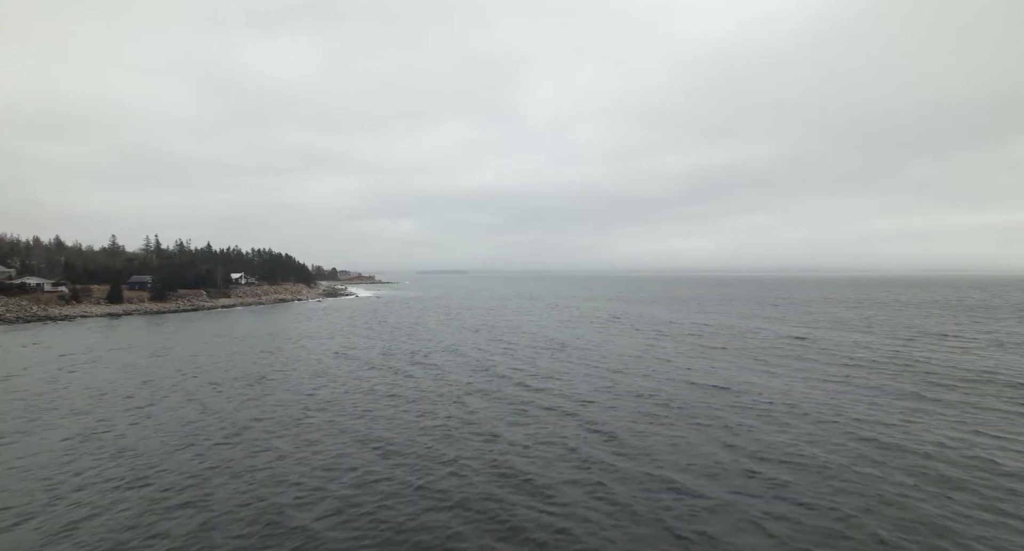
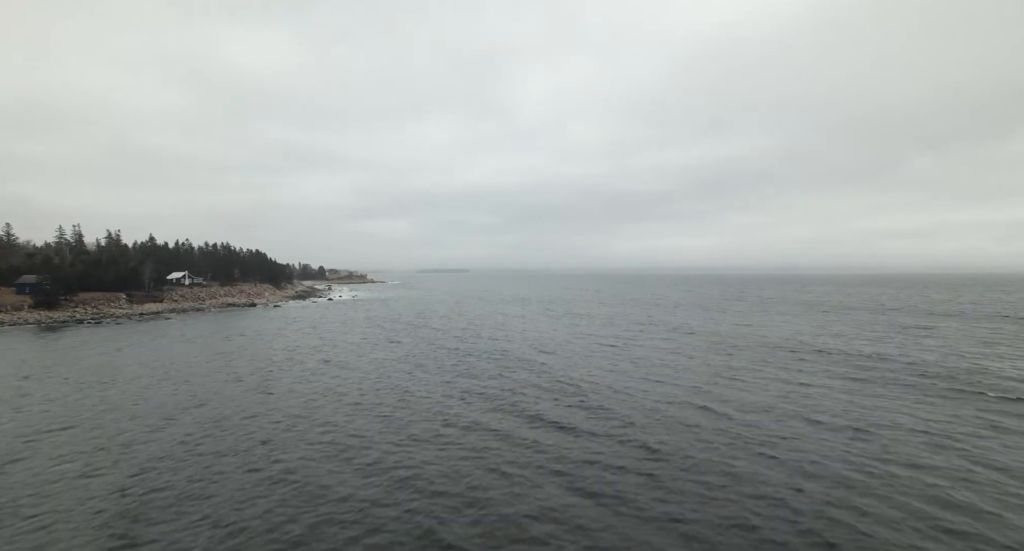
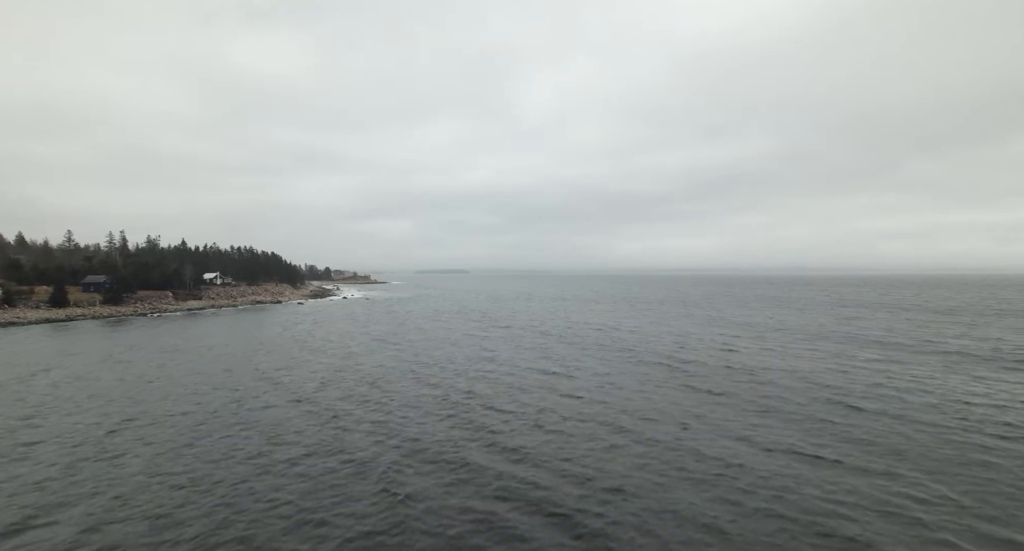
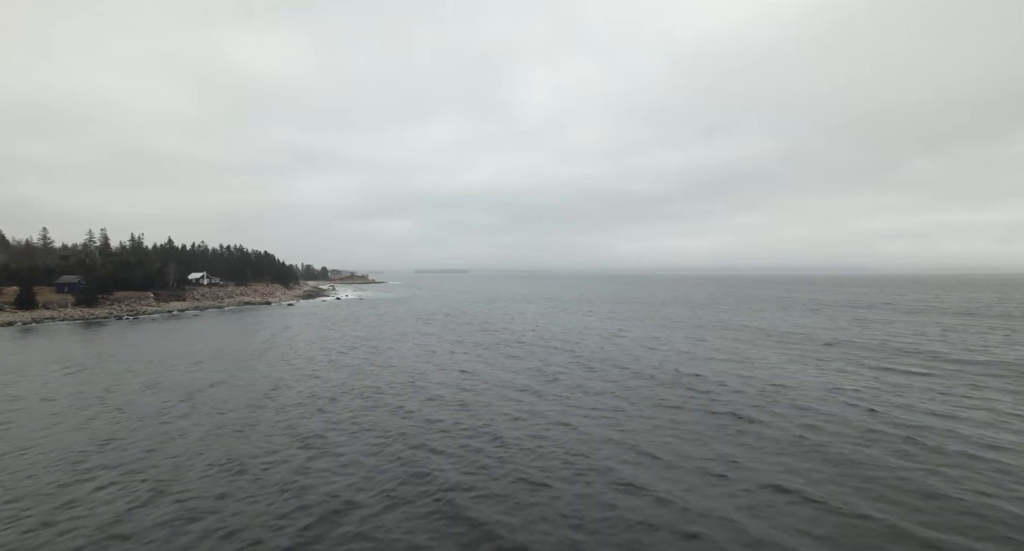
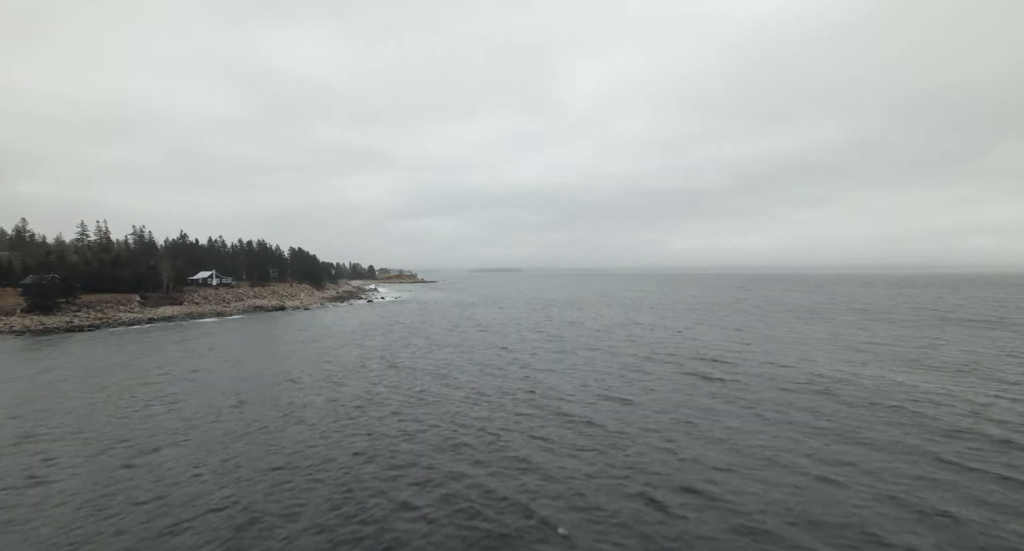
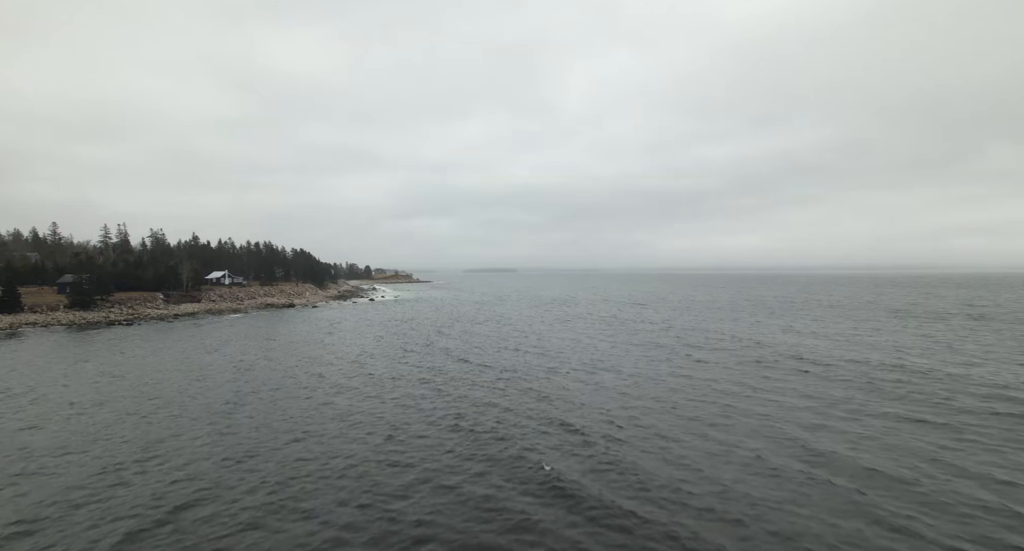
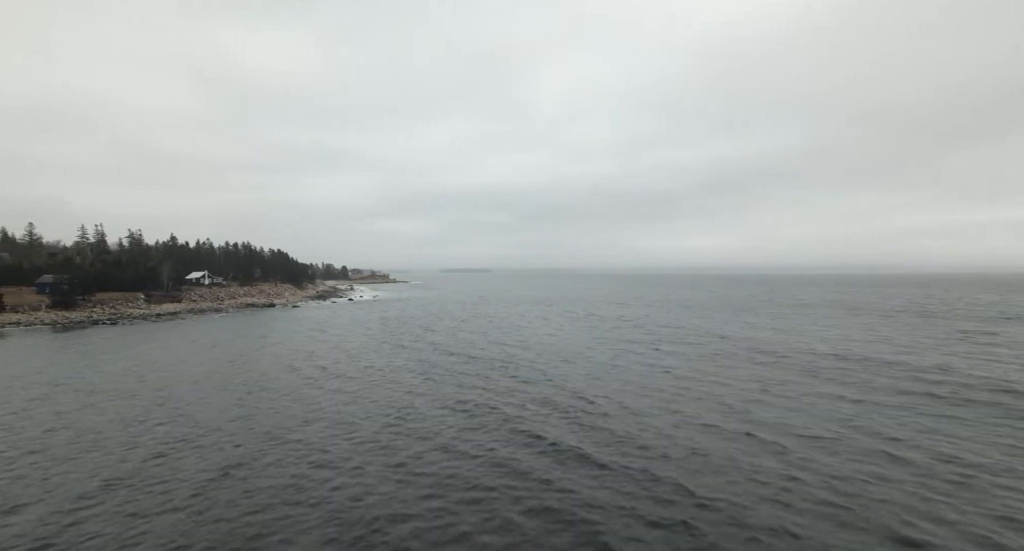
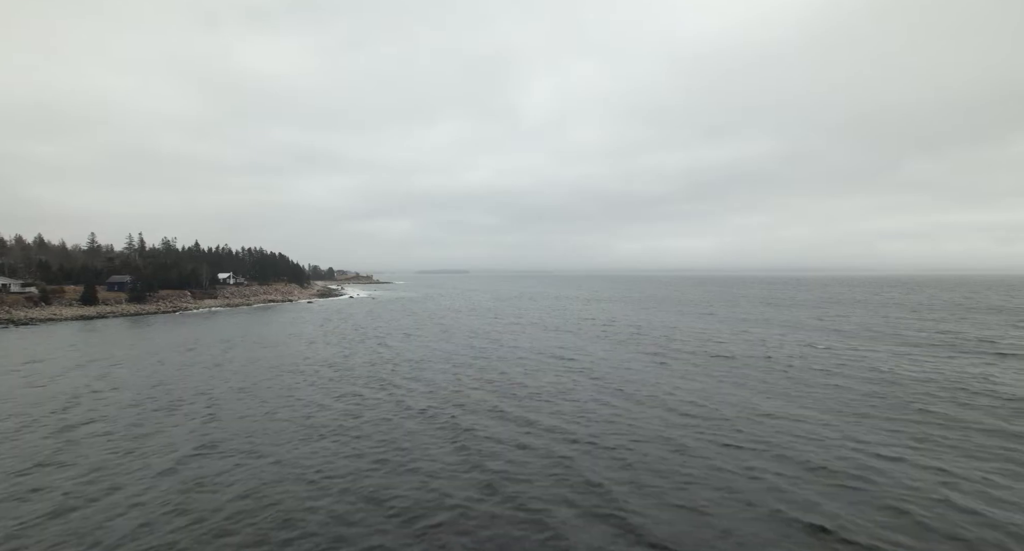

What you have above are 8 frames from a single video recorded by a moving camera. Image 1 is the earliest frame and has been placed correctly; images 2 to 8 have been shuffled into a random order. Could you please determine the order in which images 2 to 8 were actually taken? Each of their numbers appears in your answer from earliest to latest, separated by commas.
8, 3, 4, 2, 7, 6, 5
